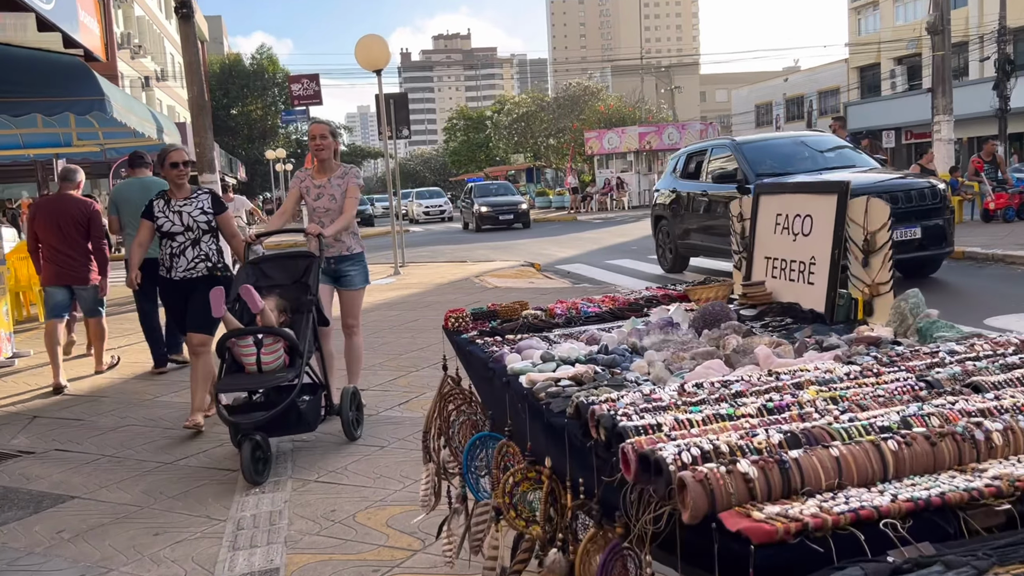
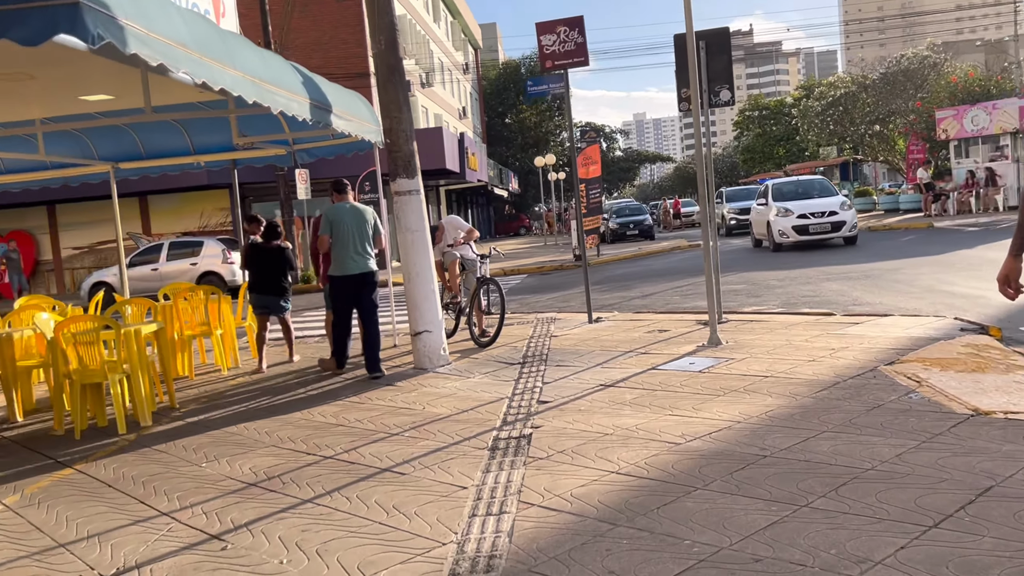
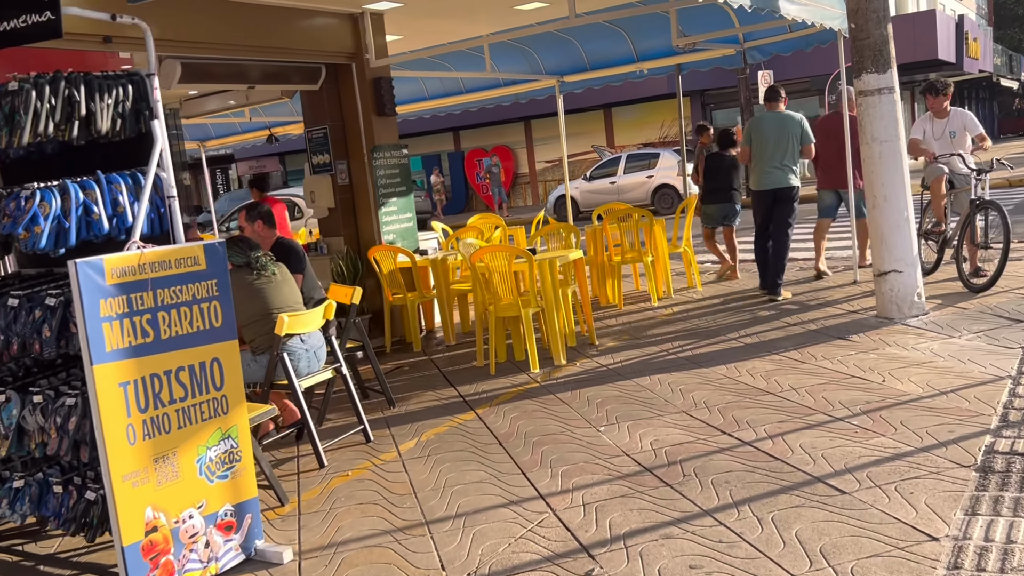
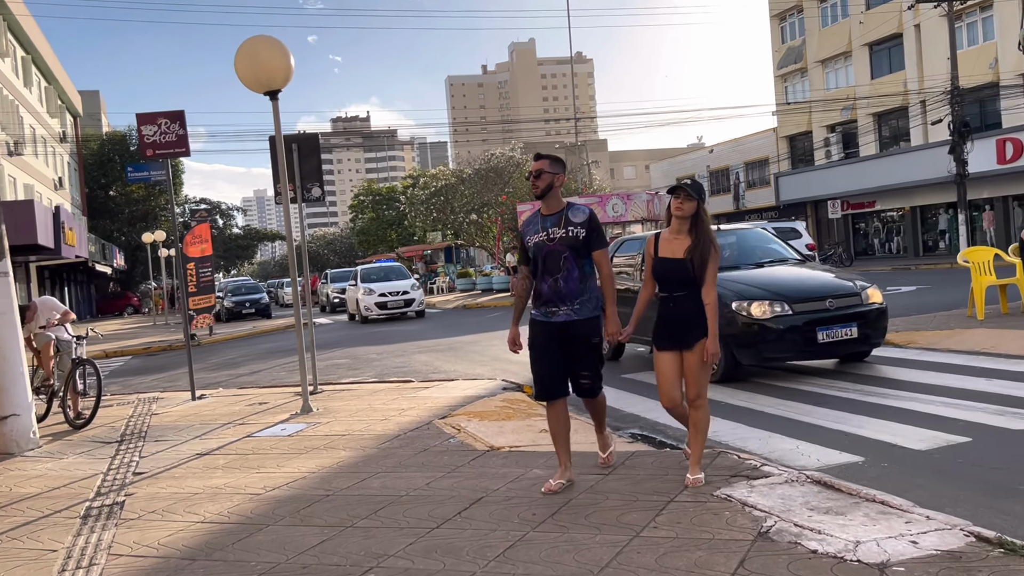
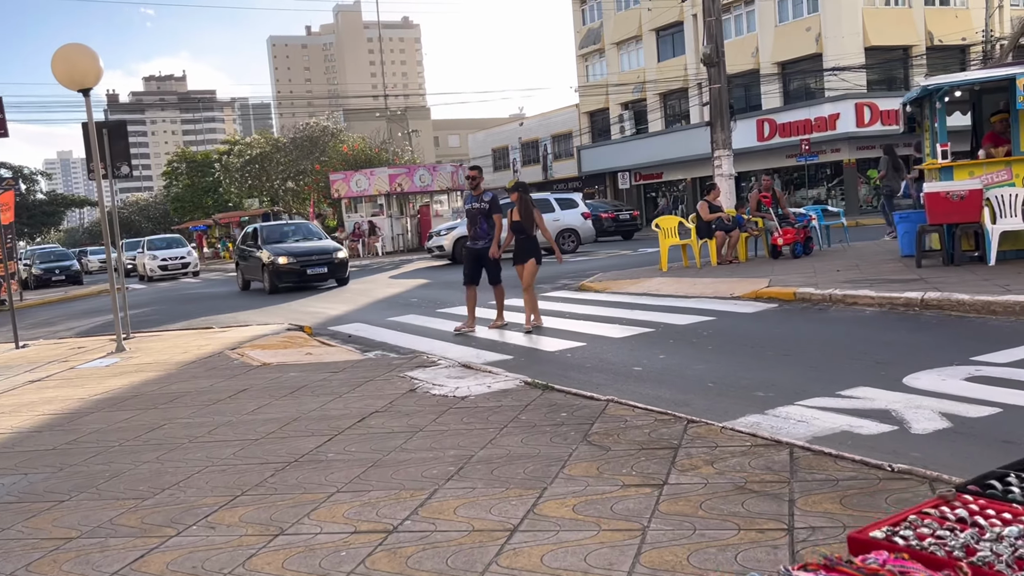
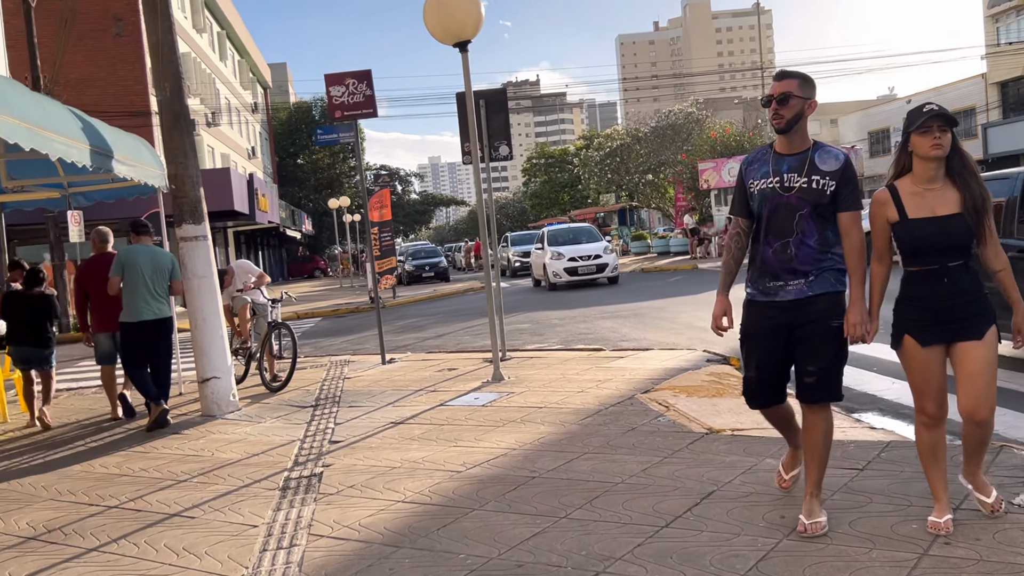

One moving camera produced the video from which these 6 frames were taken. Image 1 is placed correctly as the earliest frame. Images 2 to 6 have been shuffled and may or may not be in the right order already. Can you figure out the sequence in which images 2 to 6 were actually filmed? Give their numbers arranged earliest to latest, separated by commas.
5, 4, 6, 2, 3
